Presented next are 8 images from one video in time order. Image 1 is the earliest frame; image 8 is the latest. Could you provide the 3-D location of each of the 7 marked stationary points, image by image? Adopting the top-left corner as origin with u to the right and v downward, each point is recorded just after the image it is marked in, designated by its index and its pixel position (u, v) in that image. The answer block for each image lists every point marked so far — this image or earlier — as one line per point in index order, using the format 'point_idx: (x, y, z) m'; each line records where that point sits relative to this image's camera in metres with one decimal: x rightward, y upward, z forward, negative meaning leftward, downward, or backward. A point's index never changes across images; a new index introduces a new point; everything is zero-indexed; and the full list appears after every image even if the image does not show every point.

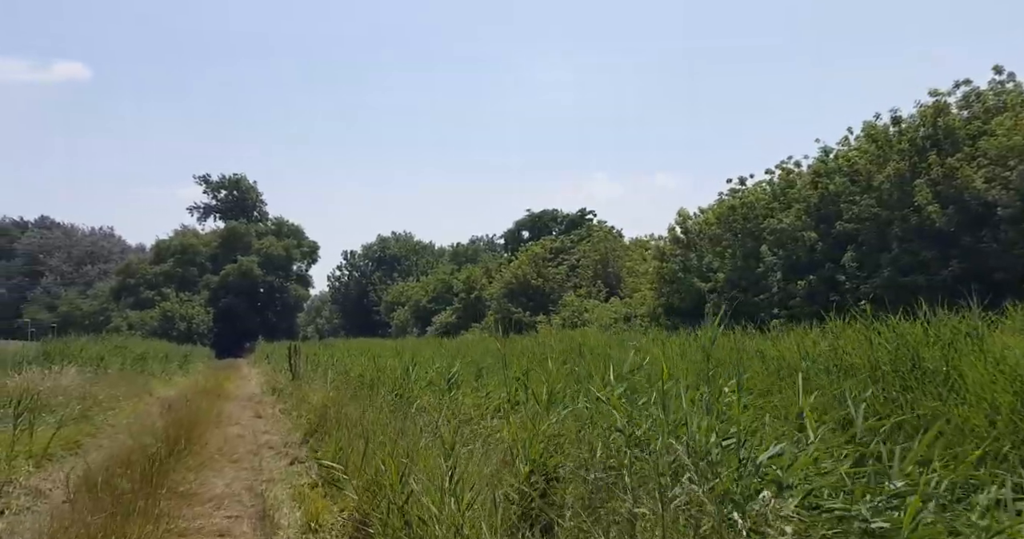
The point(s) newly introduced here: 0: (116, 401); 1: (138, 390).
0: (-7.8, -2.7, +16.0) m
1: (-8.9, -3.0, +19.2) m
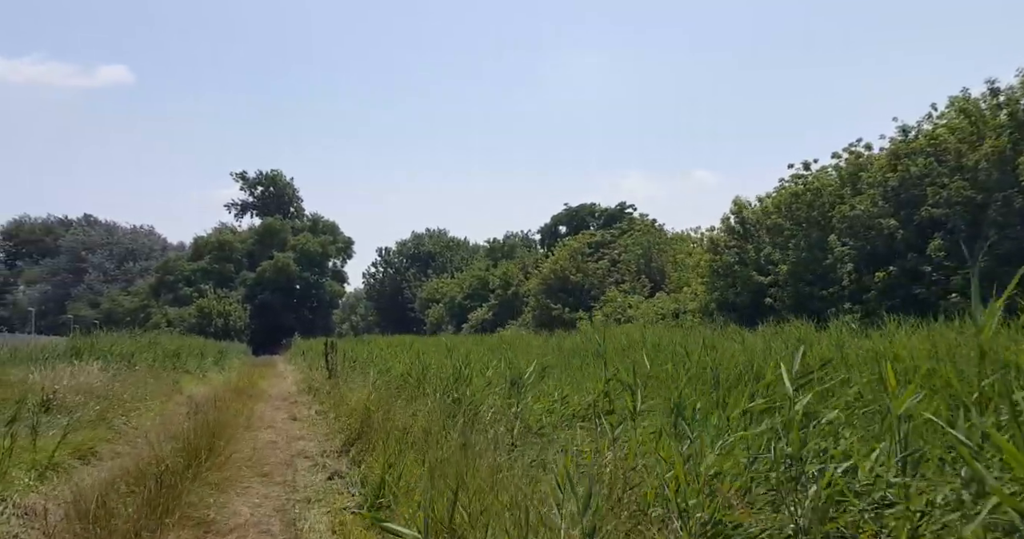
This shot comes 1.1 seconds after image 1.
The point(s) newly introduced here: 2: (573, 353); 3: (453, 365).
0: (-6.8, -2.5, +14.9) m
1: (-7.7, -2.8, +18.1) m
2: (+0.7, -2.0, +18.6) m
3: (-1.0, -1.6, +13.4) m
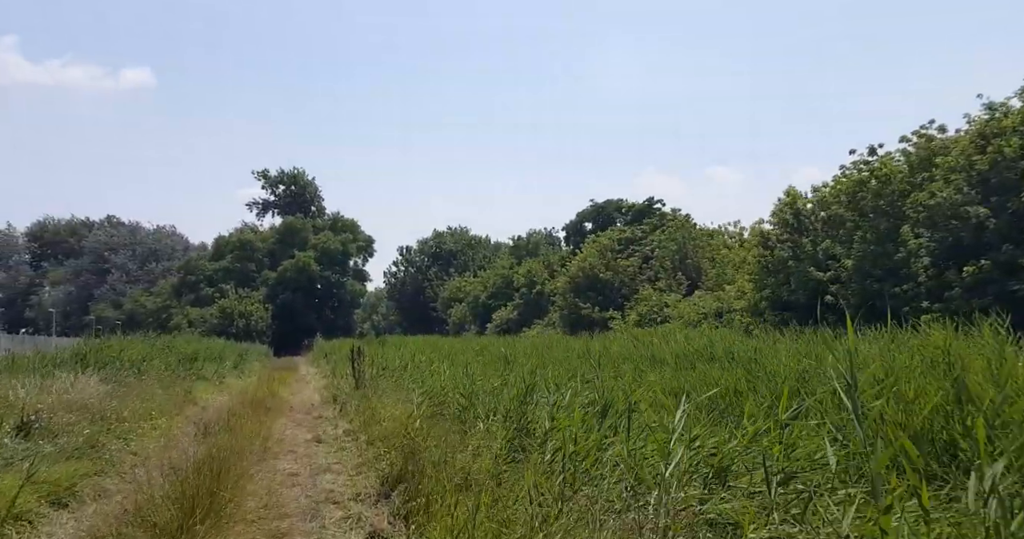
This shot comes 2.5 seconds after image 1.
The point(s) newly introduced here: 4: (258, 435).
0: (-5.9, -2.5, +13.2) m
1: (-6.8, -2.8, +16.5) m
2: (+1.7, -1.9, +16.8) m
3: (-0.2, -1.6, +11.6) m
4: (-3.7, -2.4, +11.4) m
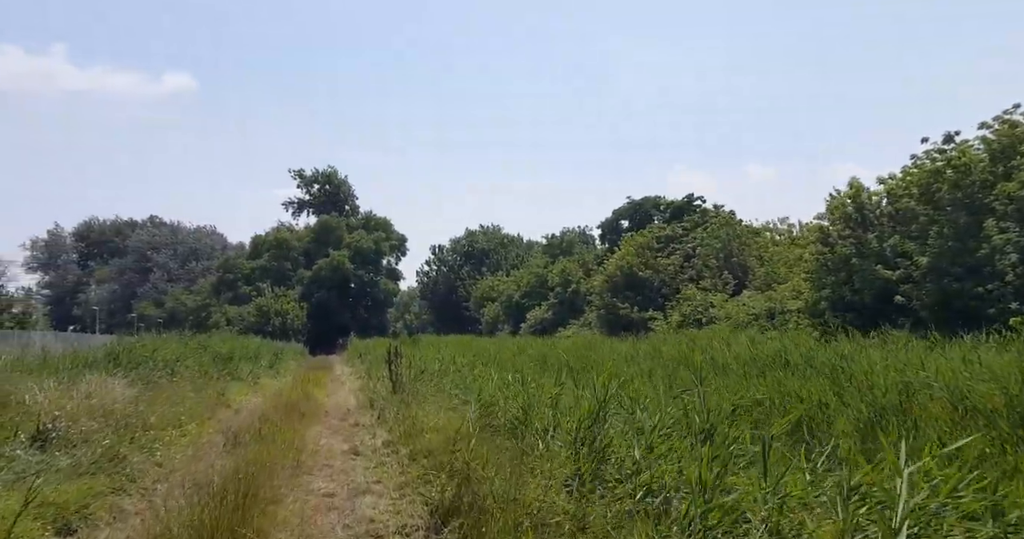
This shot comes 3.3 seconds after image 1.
0: (-5.1, -2.4, +12.3) m
1: (-5.8, -2.7, +15.6) m
2: (+2.7, -1.9, +15.5) m
3: (+0.6, -1.5, +10.5) m
4: (-2.9, -2.3, +10.4) m
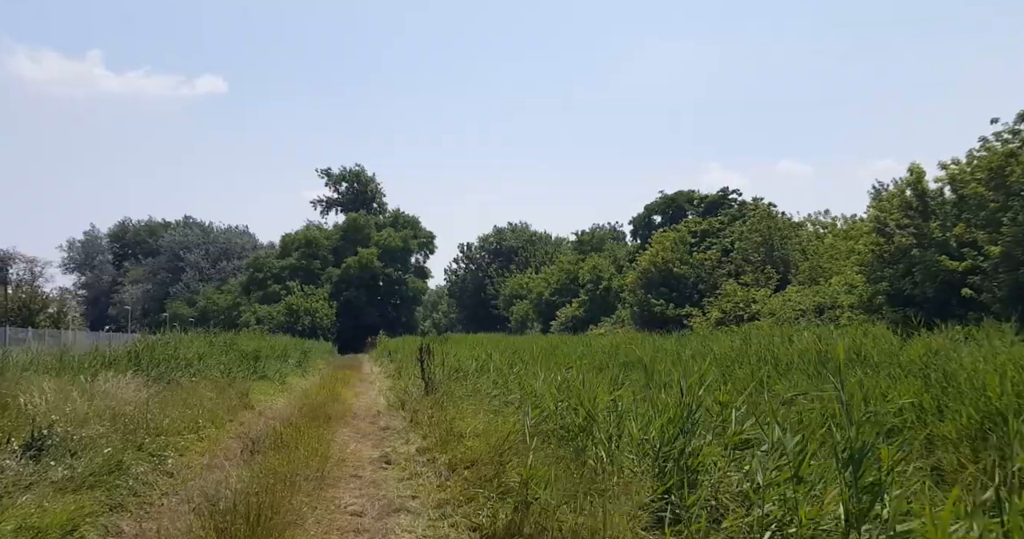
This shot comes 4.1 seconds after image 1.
0: (-4.4, -2.3, +11.2) m
1: (-5.1, -2.6, +14.6) m
2: (+3.4, -1.7, +14.2) m
3: (+1.1, -1.4, +9.3) m
4: (-2.3, -2.1, +9.3) m
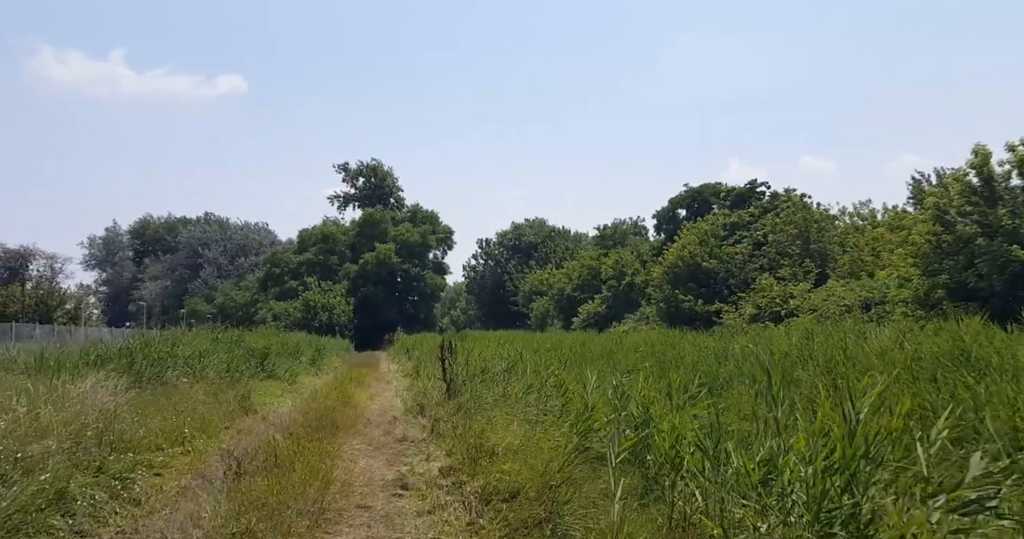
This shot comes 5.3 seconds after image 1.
0: (-4.0, -2.1, +9.6) m
1: (-4.5, -2.4, +12.9) m
2: (+4.0, -1.5, +12.4) m
3: (+1.6, -1.2, +7.5) m
4: (-1.9, -2.0, +7.6) m
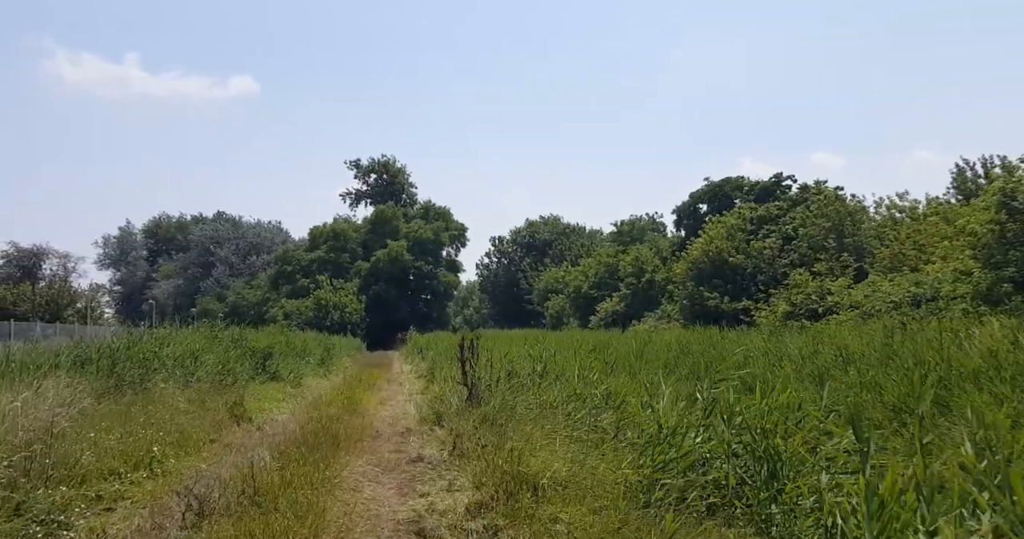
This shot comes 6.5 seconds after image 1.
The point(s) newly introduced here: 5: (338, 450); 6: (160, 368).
0: (-3.6, -1.9, +7.8) m
1: (-4.1, -2.2, +11.1) m
2: (+4.4, -1.3, +10.4) m
3: (+1.9, -1.0, +5.6) m
4: (-1.5, -1.8, +5.7) m
5: (-2.0, -2.1, +9.0) m
6: (-6.3, -1.7, +14.1) m
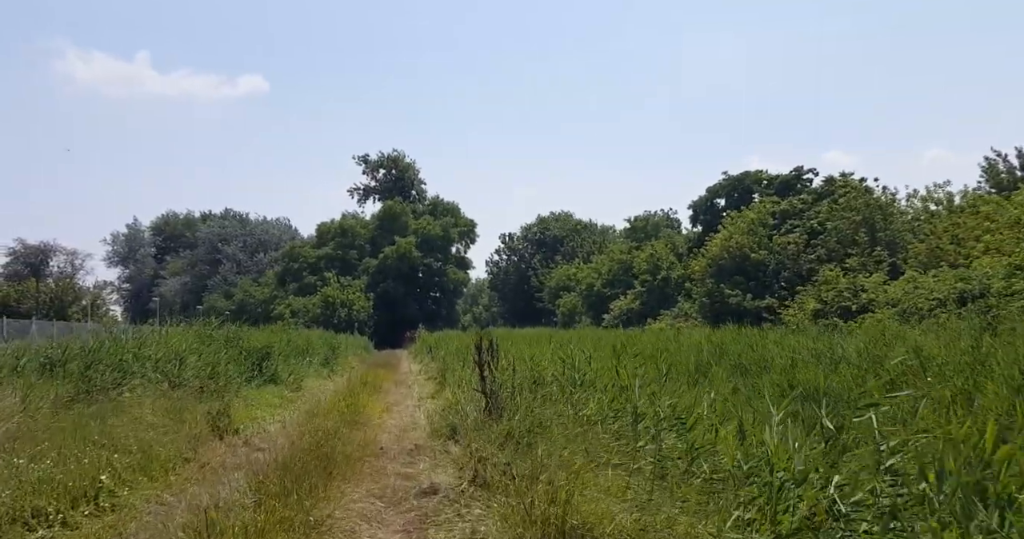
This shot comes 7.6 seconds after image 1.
0: (-3.3, -1.8, +6.1) m
1: (-3.7, -2.0, +9.5) m
2: (+4.7, -1.1, +8.7) m
3: (+2.2, -0.9, +3.8) m
4: (-1.2, -1.7, +4.1) m
5: (-1.6, -1.9, +7.3) m
6: (-6.0, -1.6, +12.4) m
